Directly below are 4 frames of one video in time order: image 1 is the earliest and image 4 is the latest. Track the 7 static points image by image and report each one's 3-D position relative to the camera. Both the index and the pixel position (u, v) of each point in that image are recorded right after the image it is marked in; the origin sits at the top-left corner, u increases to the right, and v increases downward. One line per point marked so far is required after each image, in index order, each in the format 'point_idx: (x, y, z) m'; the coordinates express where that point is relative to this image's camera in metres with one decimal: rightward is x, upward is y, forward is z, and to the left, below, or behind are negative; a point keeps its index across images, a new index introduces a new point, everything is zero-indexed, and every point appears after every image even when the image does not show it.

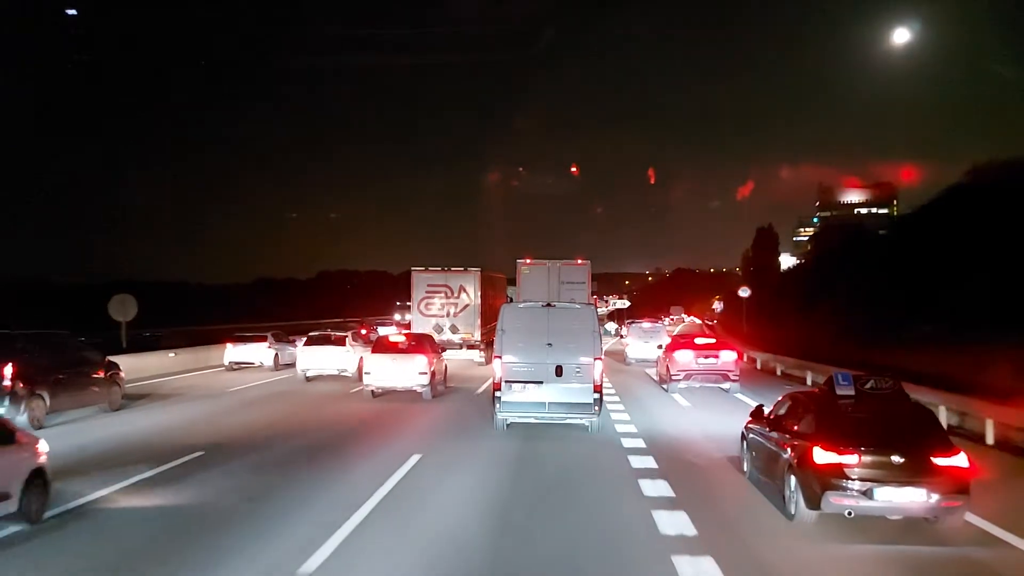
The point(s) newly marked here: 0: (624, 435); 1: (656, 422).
0: (+2.1, -2.7, +14.8) m
1: (+2.8, -2.6, +15.6) m
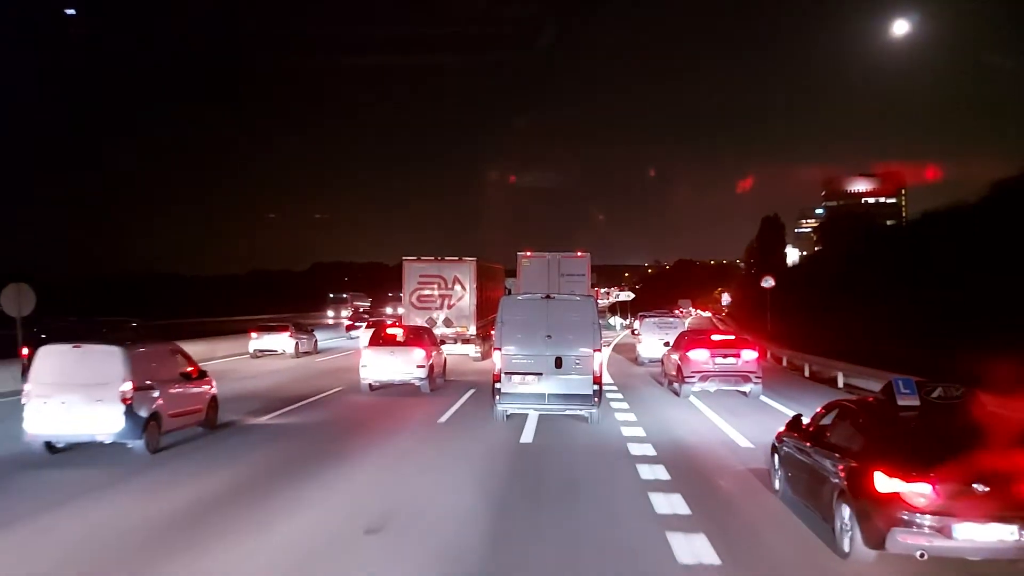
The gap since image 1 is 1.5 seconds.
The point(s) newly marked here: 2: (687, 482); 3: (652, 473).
0: (+2.0, -2.5, +14.1) m
1: (+2.8, -2.4, +14.8) m
2: (+2.2, -2.4, +10.2) m
3: (+1.9, -2.5, +10.8) m
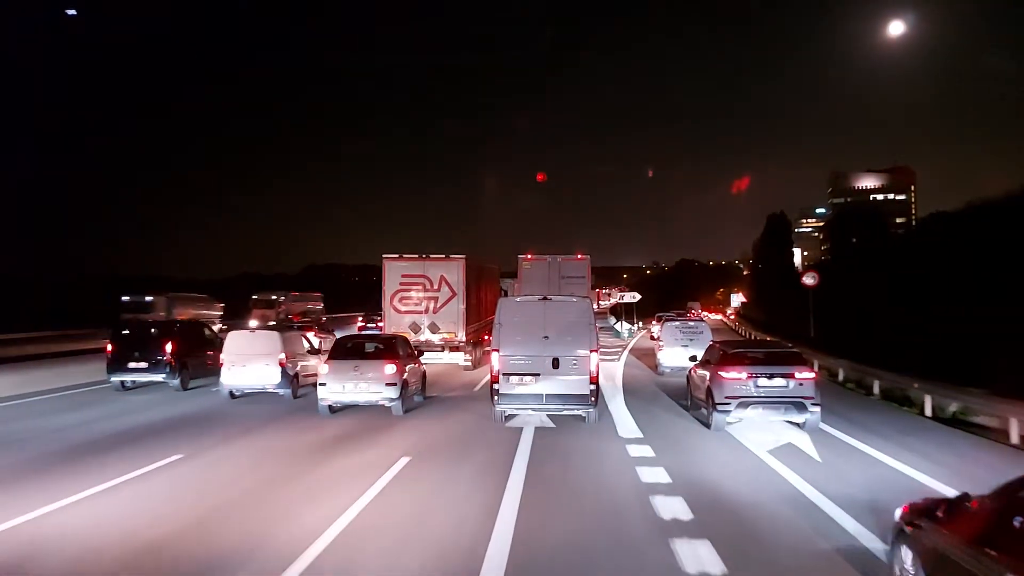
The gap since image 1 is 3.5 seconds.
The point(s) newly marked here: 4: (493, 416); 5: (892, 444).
0: (+1.9, -2.5, +12.6) m
1: (+2.7, -2.5, +13.4) m
2: (+2.1, -2.4, +8.7) m
3: (+1.8, -2.5, +9.4) m
4: (-0.4, -2.4, +15.5) m
5: (+5.8, -2.4, +12.3) m
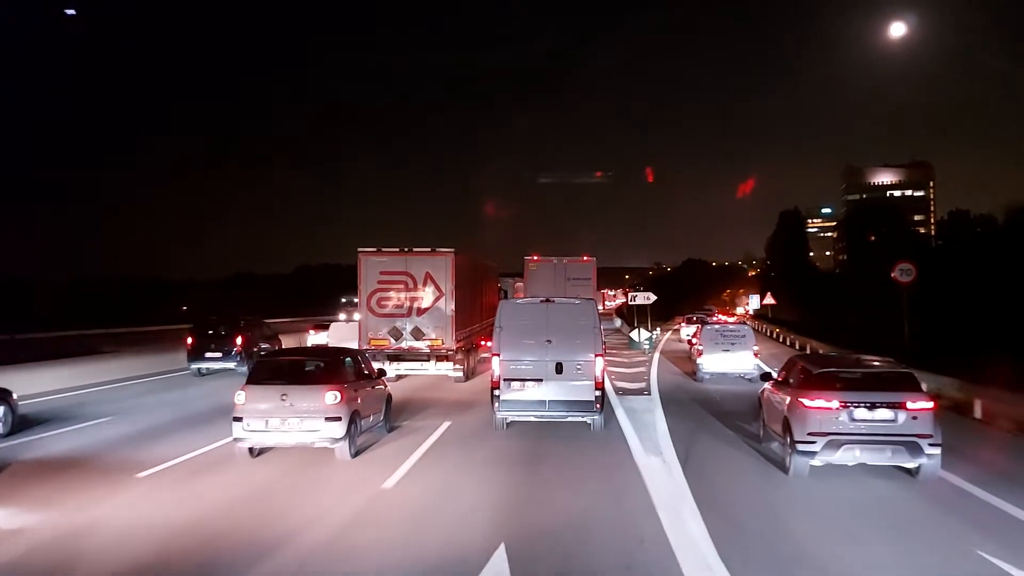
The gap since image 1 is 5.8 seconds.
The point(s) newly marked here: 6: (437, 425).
0: (+1.9, -2.5, +11.0) m
1: (+2.7, -2.4, +11.7) m
2: (+2.1, -2.4, +7.1) m
3: (+1.7, -2.4, +7.7) m
4: (-0.4, -2.4, +13.8) m
5: (+5.8, -2.3, +10.6) m
6: (-1.6, -2.6, +14.6) m
